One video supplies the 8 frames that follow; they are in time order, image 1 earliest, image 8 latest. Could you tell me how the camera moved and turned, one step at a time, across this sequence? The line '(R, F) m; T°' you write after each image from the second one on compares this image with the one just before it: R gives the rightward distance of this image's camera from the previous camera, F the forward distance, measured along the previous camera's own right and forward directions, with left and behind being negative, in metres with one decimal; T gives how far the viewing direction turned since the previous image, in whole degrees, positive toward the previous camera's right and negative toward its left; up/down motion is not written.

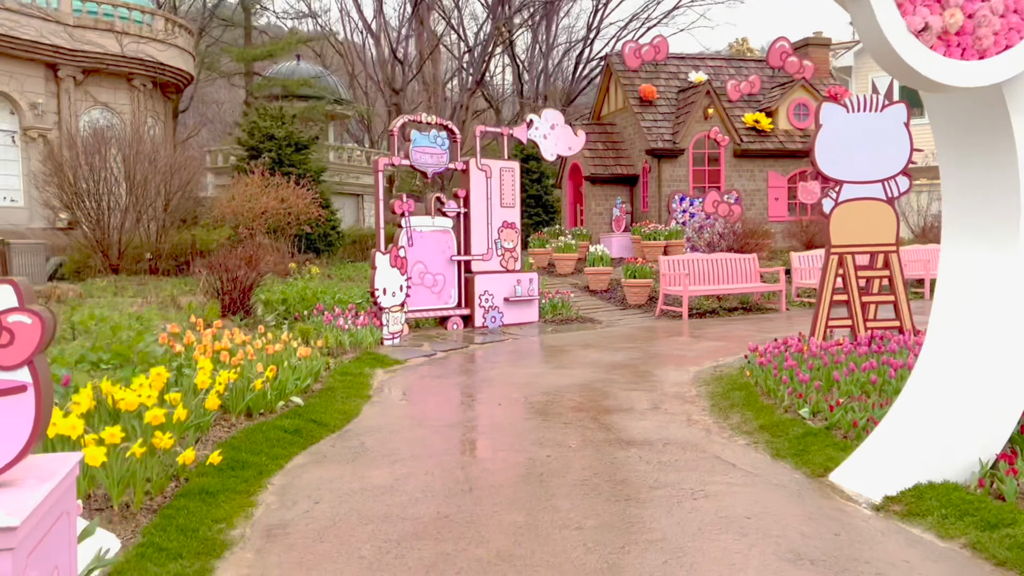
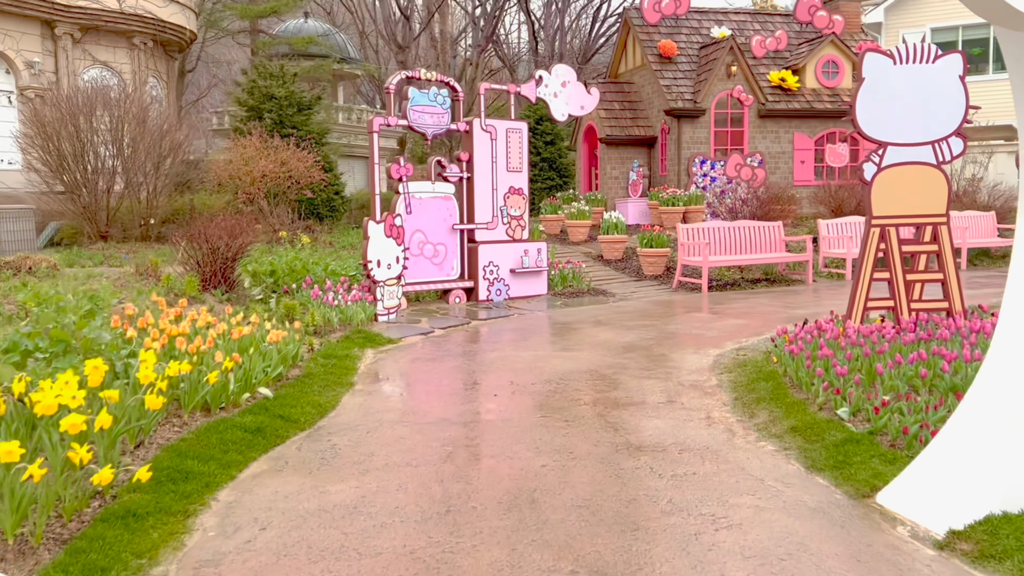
(+0.1, +0.8) m; -1°
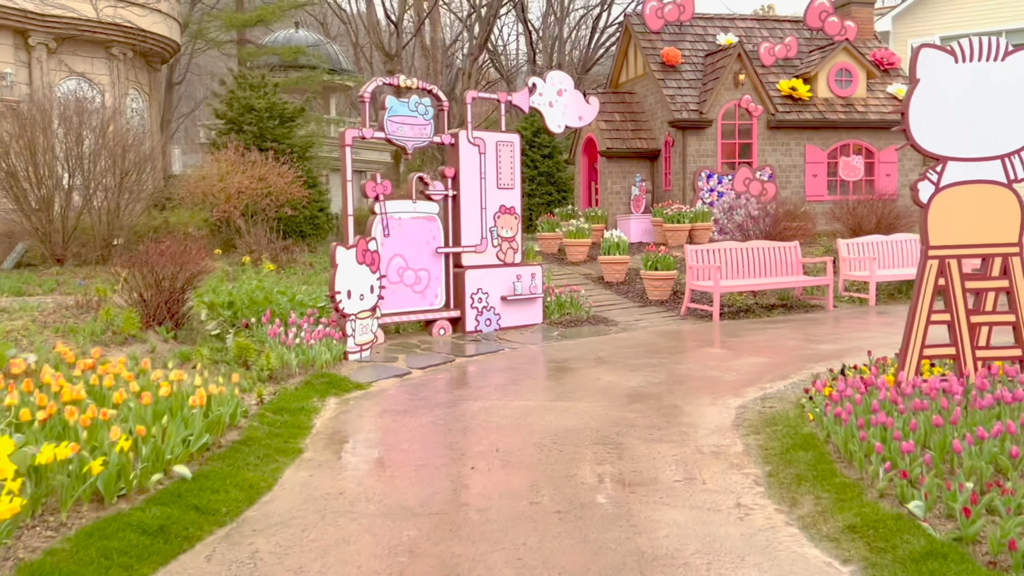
(+0.1, +1.1) m; 0°
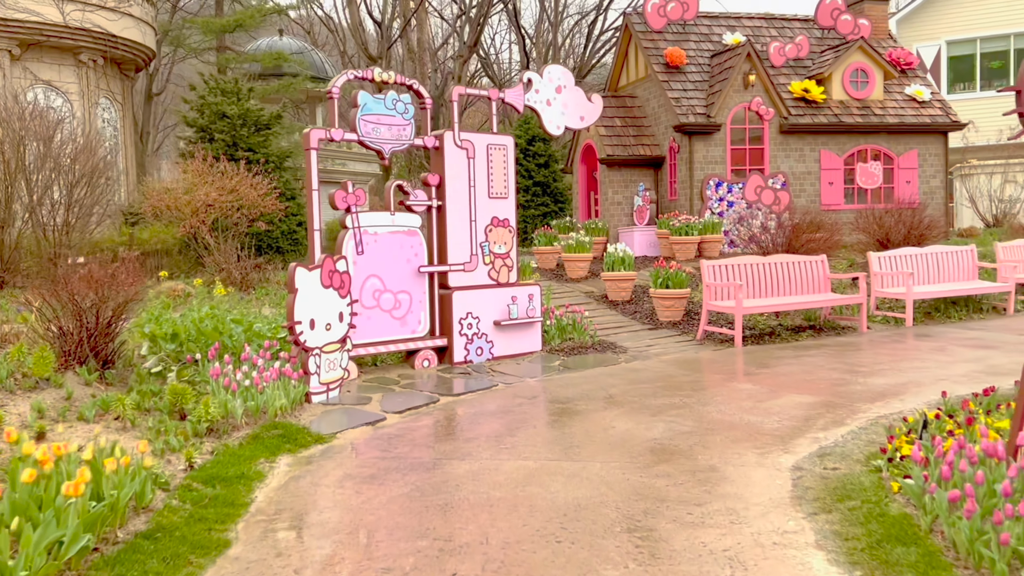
(0.0, +1.3) m; 0°
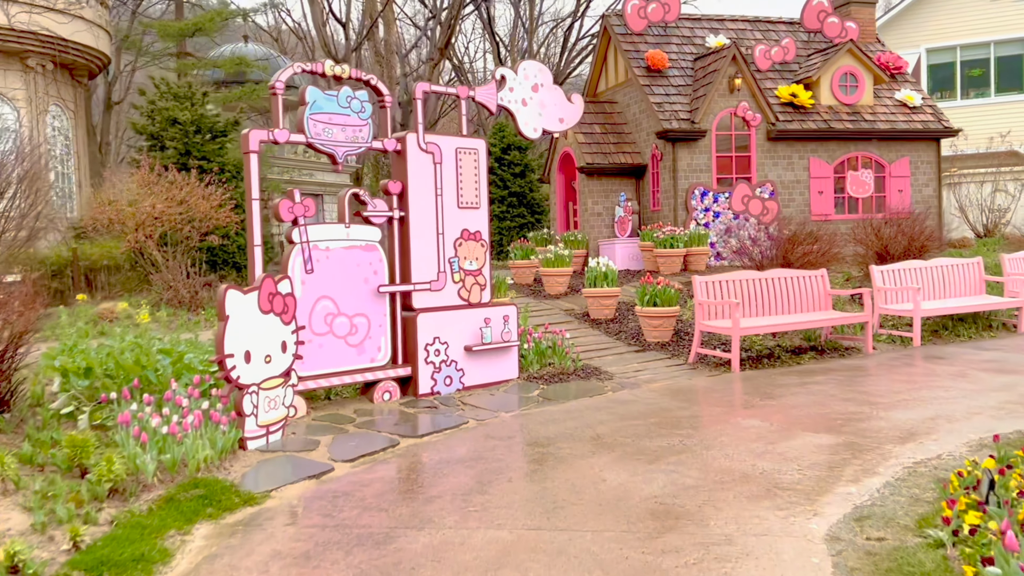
(0.0, +1.0) m; +2°
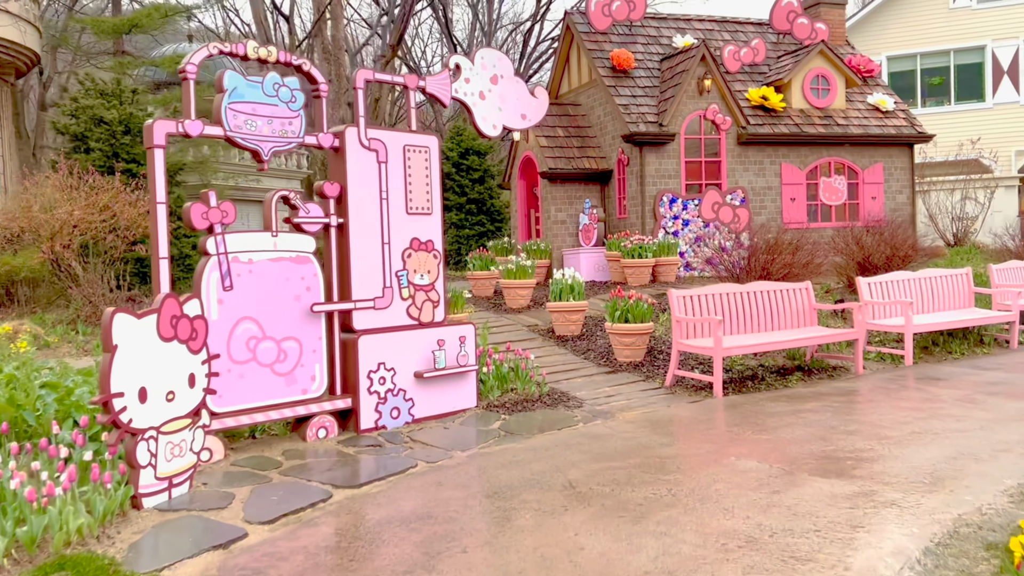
(0.0, +1.0) m; +3°
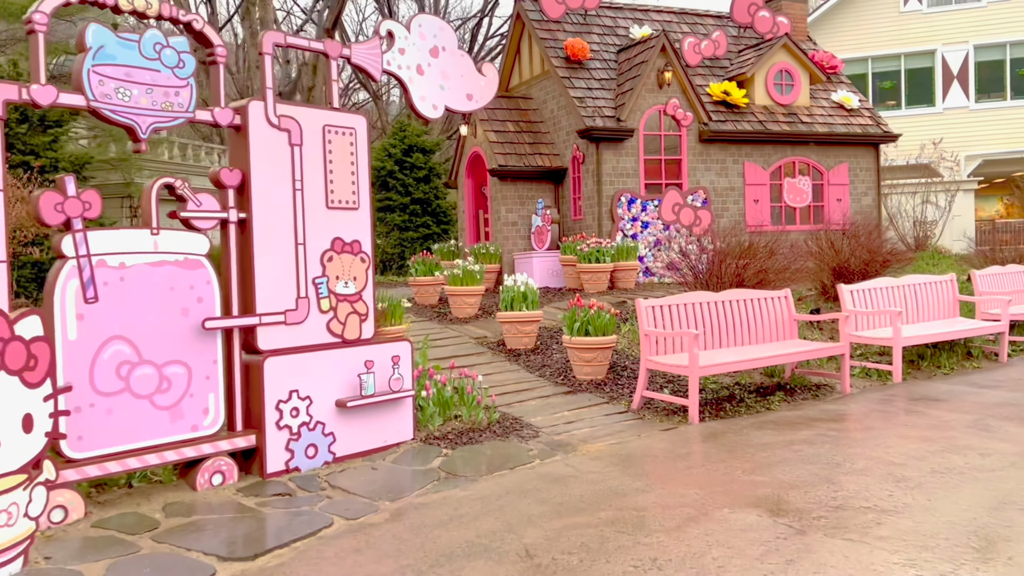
(0.0, +1.1) m; +3°
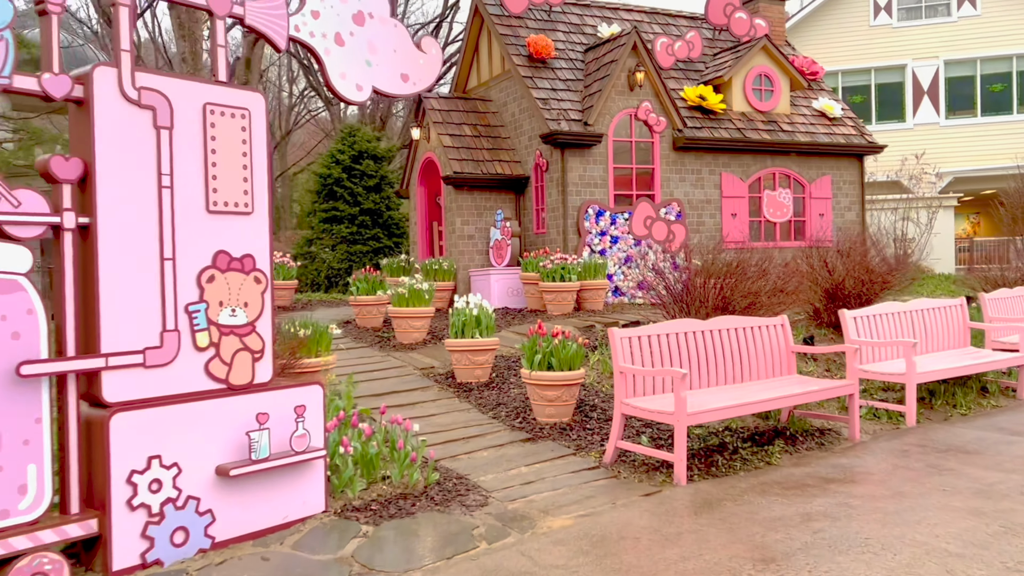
(+0.1, +1.3) m; +2°
